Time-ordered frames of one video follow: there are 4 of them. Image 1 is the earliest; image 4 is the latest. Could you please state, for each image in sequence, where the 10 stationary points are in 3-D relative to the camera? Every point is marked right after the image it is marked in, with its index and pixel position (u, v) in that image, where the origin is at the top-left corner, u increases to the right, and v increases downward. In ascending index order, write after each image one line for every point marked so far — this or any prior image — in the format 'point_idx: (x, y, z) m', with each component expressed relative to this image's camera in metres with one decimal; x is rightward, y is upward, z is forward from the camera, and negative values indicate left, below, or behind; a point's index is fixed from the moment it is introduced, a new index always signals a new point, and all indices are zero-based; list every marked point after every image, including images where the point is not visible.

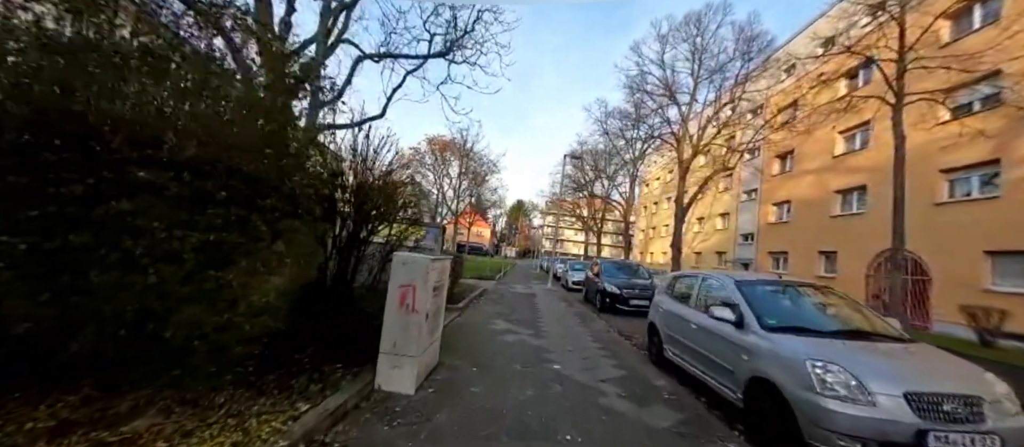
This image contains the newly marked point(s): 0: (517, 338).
0: (+0.1, -2.3, +6.6) m
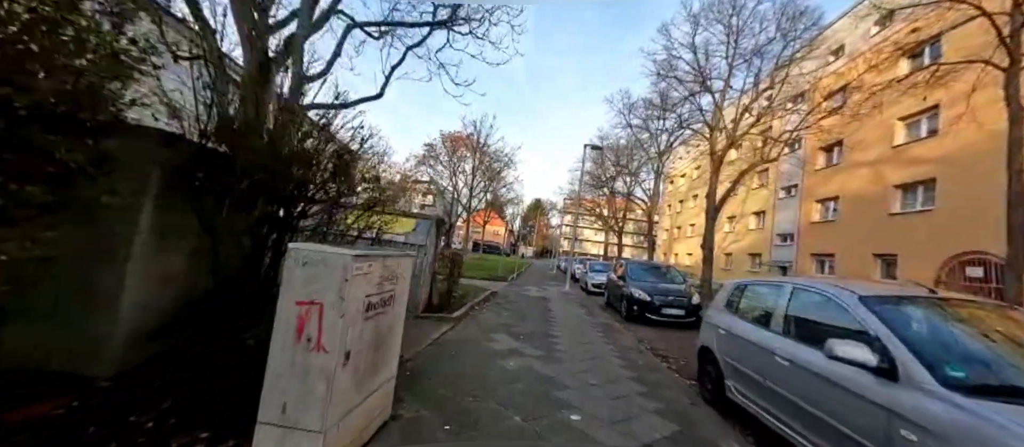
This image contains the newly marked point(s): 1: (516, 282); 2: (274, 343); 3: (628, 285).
0: (+0.1, -2.1, +5.0) m
1: (+0.2, -3.2, +18.3) m
2: (-1.4, -0.7, +2.0) m
3: (+4.0, -2.1, +11.6) m
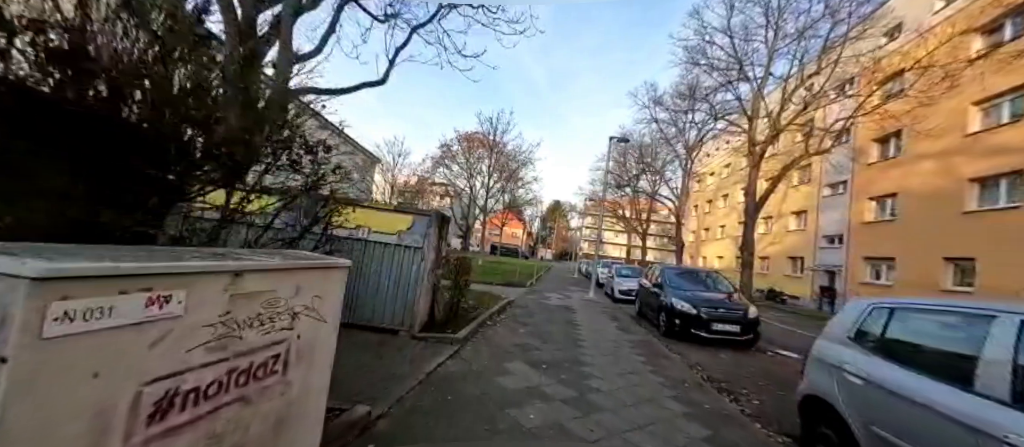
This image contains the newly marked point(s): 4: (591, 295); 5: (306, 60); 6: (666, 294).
0: (+0.4, -2.0, +3.6) m
1: (+1.2, -3.2, +16.9) m
2: (-1.4, -0.6, +0.7) m
3: (+4.6, -2.1, +9.9) m
4: (+3.9, -3.5, +16.4) m
5: (-5.0, +4.0, +8.2) m
6: (+4.6, -2.1, +9.9) m
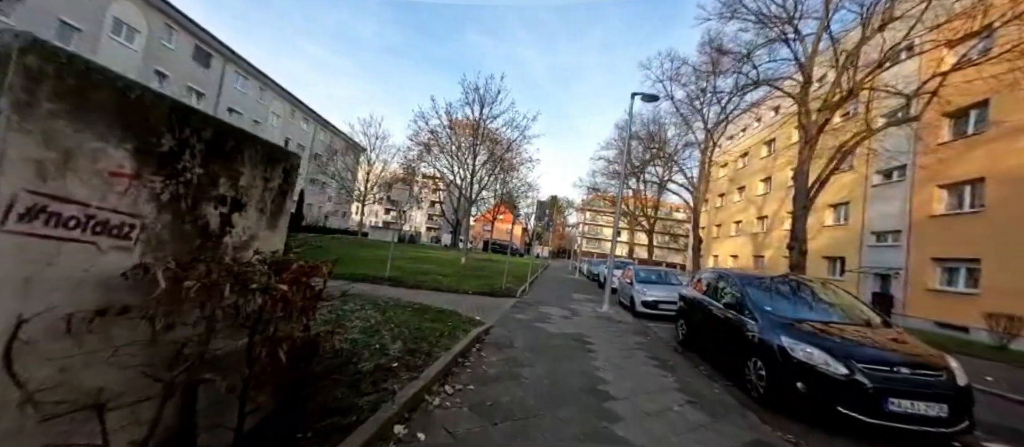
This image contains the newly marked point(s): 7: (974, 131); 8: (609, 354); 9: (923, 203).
0: (0.0, -1.6, -0.8) m
1: (+0.6, -2.7, +12.6) m
2: (-1.7, -0.2, -3.7) m
3: (+4.1, -1.7, +5.6) m
4: (+3.3, -3.1, +12.1) m
5: (-5.5, +4.4, +3.8) m
6: (+4.1, -1.7, +5.6) m
7: (+23.9, +4.7, +17.3) m
8: (+1.8, -2.5, +6.4) m
9: (+23.8, +1.2, +19.5) m
